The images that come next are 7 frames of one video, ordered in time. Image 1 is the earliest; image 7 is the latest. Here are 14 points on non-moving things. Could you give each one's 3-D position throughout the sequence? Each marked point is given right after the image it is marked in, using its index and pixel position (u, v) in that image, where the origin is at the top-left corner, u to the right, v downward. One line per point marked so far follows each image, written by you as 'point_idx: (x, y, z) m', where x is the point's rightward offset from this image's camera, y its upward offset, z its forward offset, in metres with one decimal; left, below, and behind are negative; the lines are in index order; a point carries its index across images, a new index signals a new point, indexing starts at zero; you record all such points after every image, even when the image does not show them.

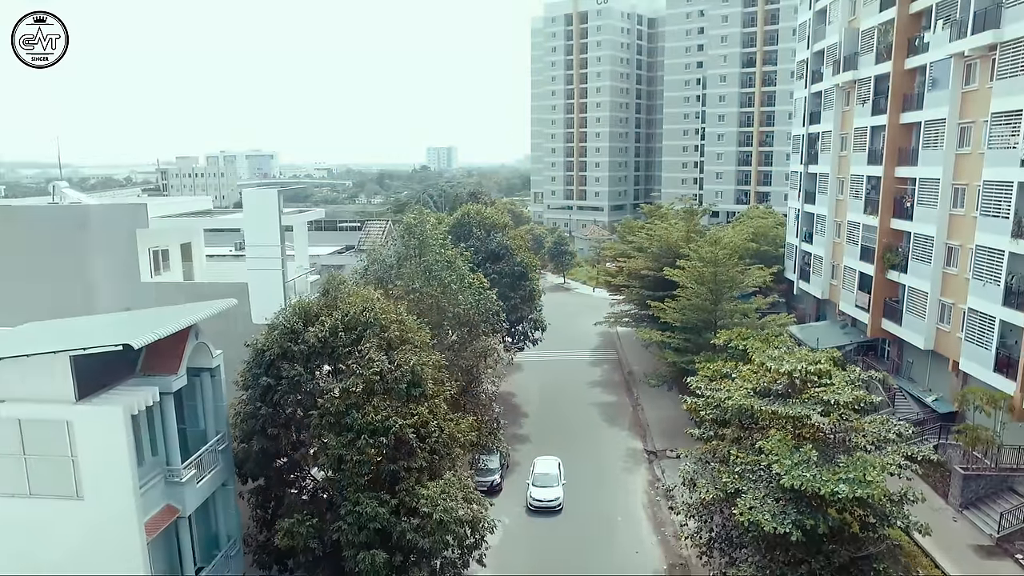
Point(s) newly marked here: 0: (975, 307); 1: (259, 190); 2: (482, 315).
0: (+10.8, -0.5, +17.6) m
1: (-4.3, +1.7, +13.1) m
2: (-0.5, -0.4, +15.9) m
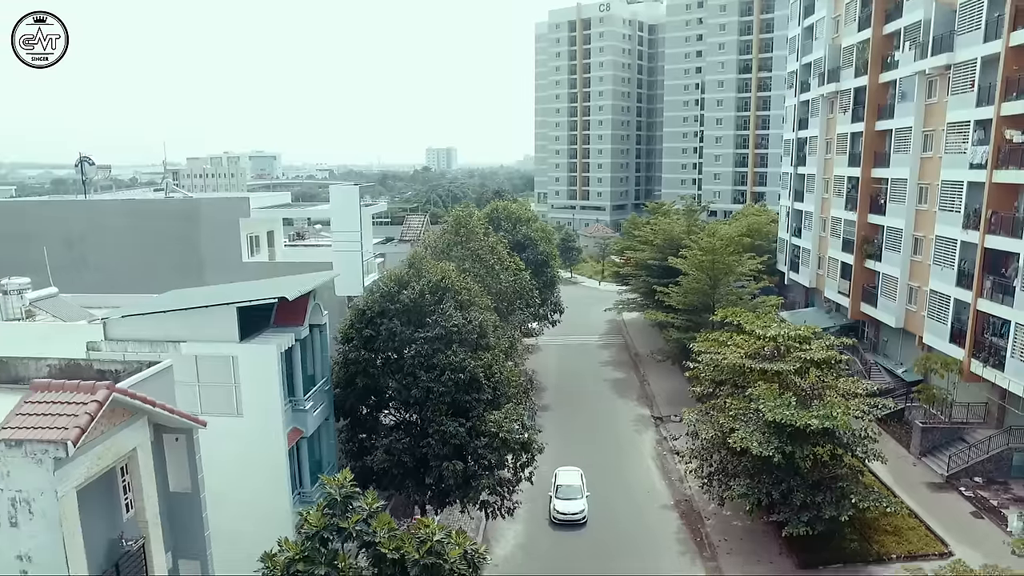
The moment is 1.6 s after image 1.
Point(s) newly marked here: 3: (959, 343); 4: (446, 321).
0: (+11.5, 0.0, +20.6) m
1: (-3.5, +2.1, +16.1) m
2: (+0.3, 0.0, +18.9) m
3: (+11.3, -1.4, +19.2) m
4: (-1.1, -0.5, +13.4) m
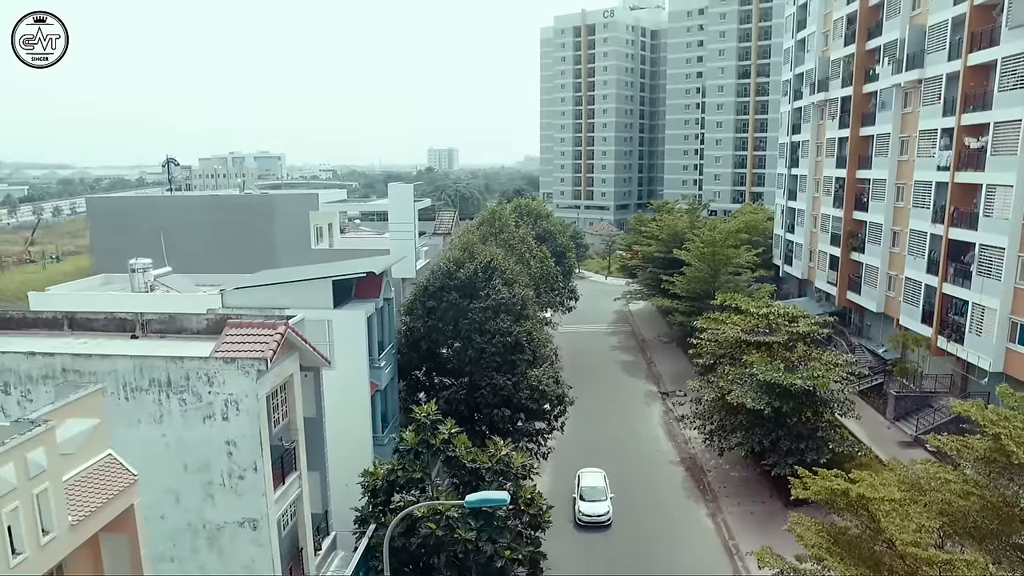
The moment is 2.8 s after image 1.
0: (+12.3, +0.4, +23.4) m
1: (-2.7, +2.5, +18.9) m
2: (+1.0, +0.4, +21.7) m
3: (+12.1, -1.0, +22.0) m
4: (-0.3, -0.1, +16.2) m
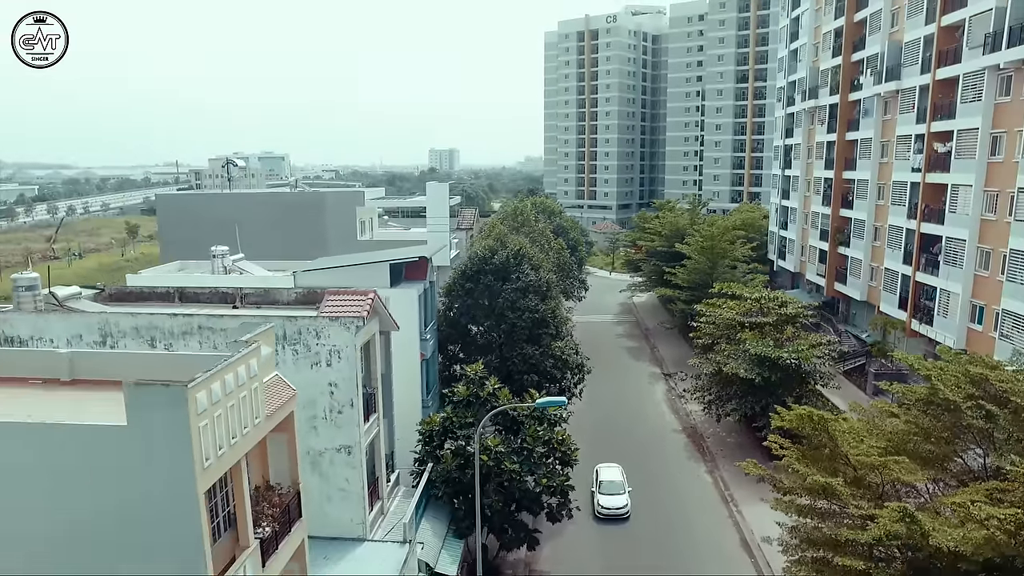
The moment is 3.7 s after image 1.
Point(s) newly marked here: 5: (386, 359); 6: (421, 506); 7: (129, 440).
0: (+12.9, +0.7, +26.1) m
1: (-2.1, +2.9, +21.5) m
2: (+1.7, +0.8, +24.3) m
3: (+12.8, -0.6, +24.6) m
4: (+0.3, +0.3, +18.8) m
5: (-2.3, -1.3, +14.3) m
6: (-1.7, -4.1, +14.3) m
7: (-3.5, -1.4, +7.0) m
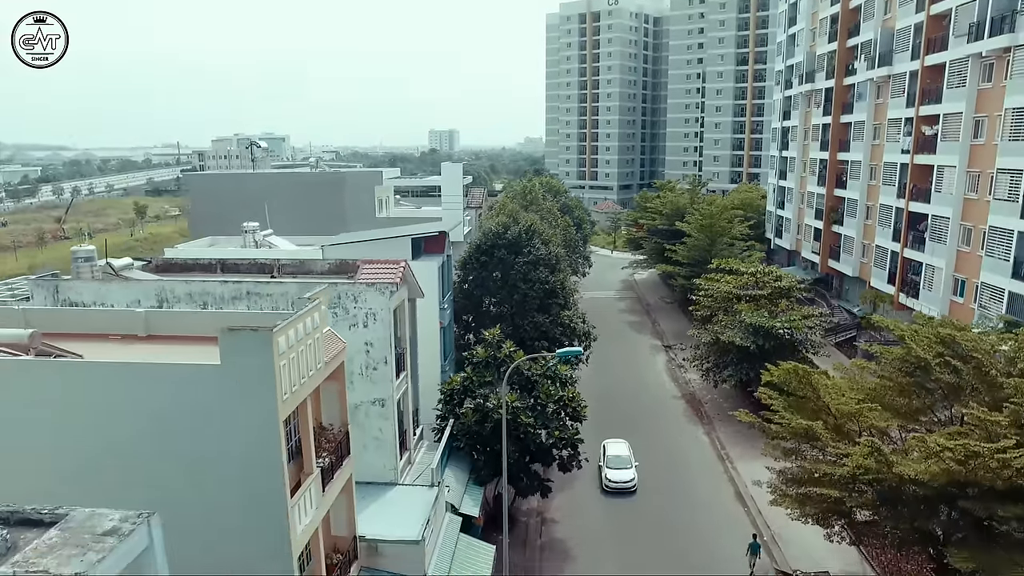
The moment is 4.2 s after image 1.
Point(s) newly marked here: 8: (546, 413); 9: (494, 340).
0: (+13.2, +1.6, +27.4) m
1: (-1.8, +3.7, +22.8) m
2: (+2.0, +1.7, +25.6) m
3: (+13.1, +0.2, +26.0) m
4: (+0.7, +1.0, +20.2) m
5: (-2.0, -0.7, +15.6) m
6: (-1.4, -3.5, +15.7) m
7: (-3.2, -1.0, +8.4) m
8: (+0.7, -2.6, +15.8) m
9: (-0.4, -1.1, +17.0) m
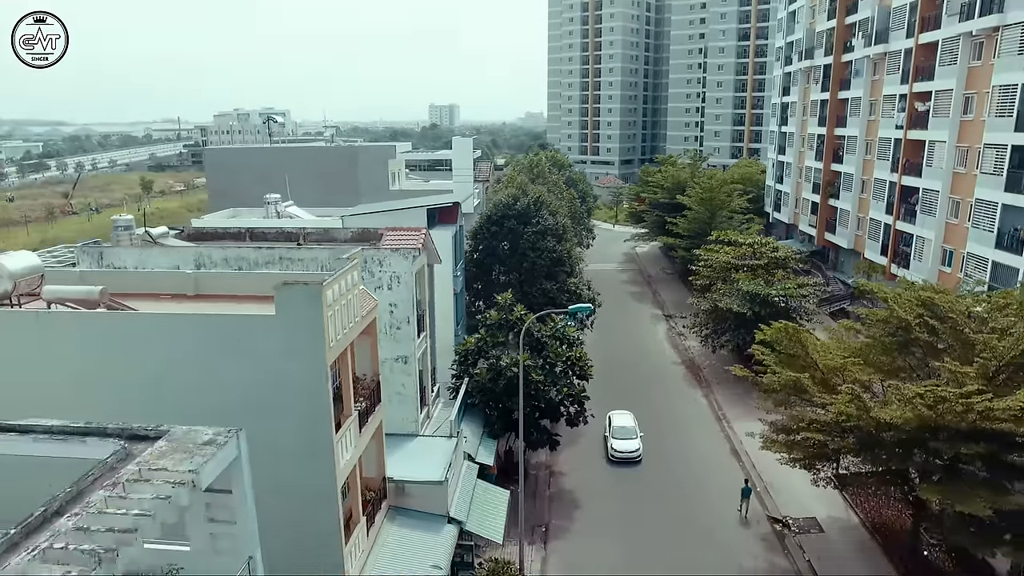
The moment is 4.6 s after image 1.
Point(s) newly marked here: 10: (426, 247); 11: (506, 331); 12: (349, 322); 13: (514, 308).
0: (+13.5, +2.7, +28.4) m
1: (-1.5, +4.7, +23.7) m
2: (+2.3, +2.7, +26.7) m
3: (+13.3, +1.2, +27.0) m
4: (+0.9, +1.8, +21.2) m
5: (-1.8, 0.0, +16.7) m
6: (-1.1, -2.8, +16.9) m
7: (-2.9, -0.5, +9.5) m
8: (+1.0, -1.9, +17.0) m
9: (-0.1, -0.4, +18.1) m
10: (-1.8, +0.8, +15.3) m
11: (-0.1, -1.0, +17.7) m
12: (-2.3, -0.5, +10.5) m
13: (0.0, -0.5, +18.0) m
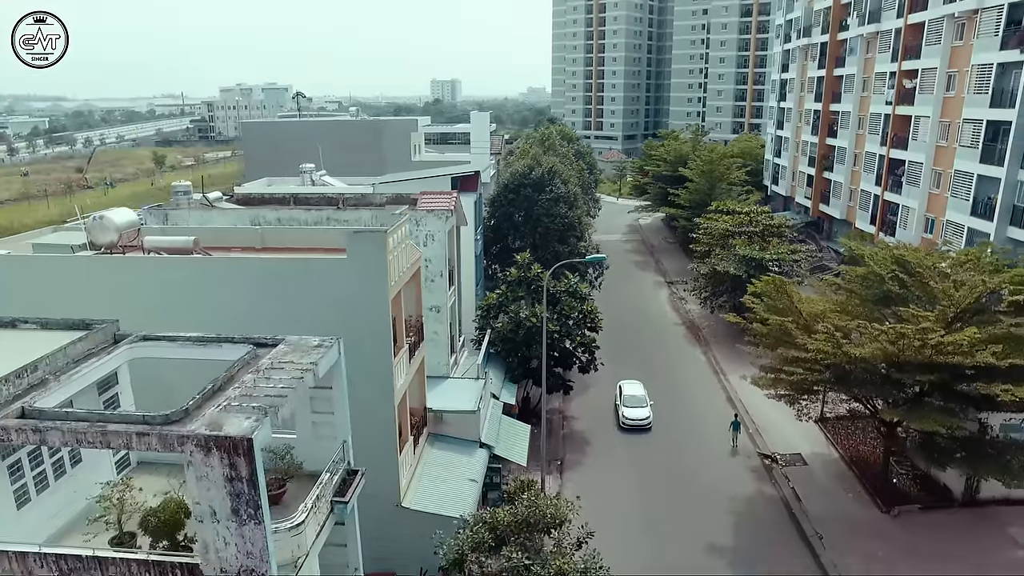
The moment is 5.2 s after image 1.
0: (+14.0, +4.0, +30.2) m
1: (-1.0, +5.8, +25.5) m
2: (+2.7, +4.0, +28.5) m
3: (+13.8, +2.5, +28.9) m
4: (+1.4, +3.0, +23.0) m
5: (-1.3, +1.0, +18.6) m
6: (-0.7, -1.8, +18.9) m
7: (-2.5, +0.3, +11.4) m
8: (+1.4, -0.9, +18.9) m
9: (+0.3, +0.6, +20.0) m
10: (-1.3, +1.8, +17.2) m
11: (+0.3, 0.0, +19.7) m
12: (-1.8, +0.3, +12.4) m
13: (+0.5, +0.5, +19.9) m
